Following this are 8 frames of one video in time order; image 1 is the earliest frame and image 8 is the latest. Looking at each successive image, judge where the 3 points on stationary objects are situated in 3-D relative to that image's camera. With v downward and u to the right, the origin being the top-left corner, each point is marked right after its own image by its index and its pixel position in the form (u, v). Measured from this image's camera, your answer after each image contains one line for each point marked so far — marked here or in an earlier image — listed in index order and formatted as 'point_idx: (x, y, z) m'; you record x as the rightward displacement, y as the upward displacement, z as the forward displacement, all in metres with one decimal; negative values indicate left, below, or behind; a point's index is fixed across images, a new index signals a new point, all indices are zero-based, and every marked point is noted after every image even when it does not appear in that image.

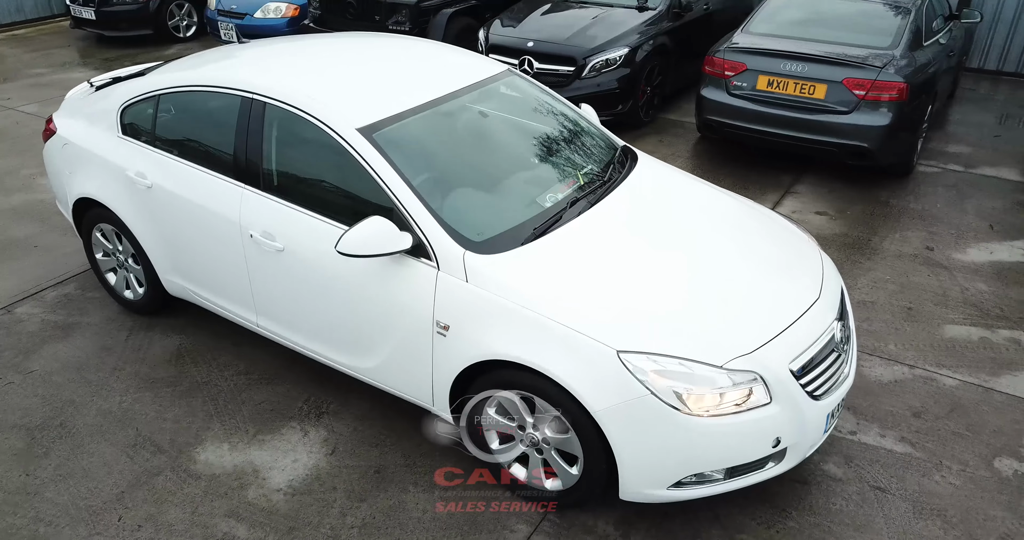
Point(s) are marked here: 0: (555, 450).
0: (+0.2, -0.7, +3.1) m
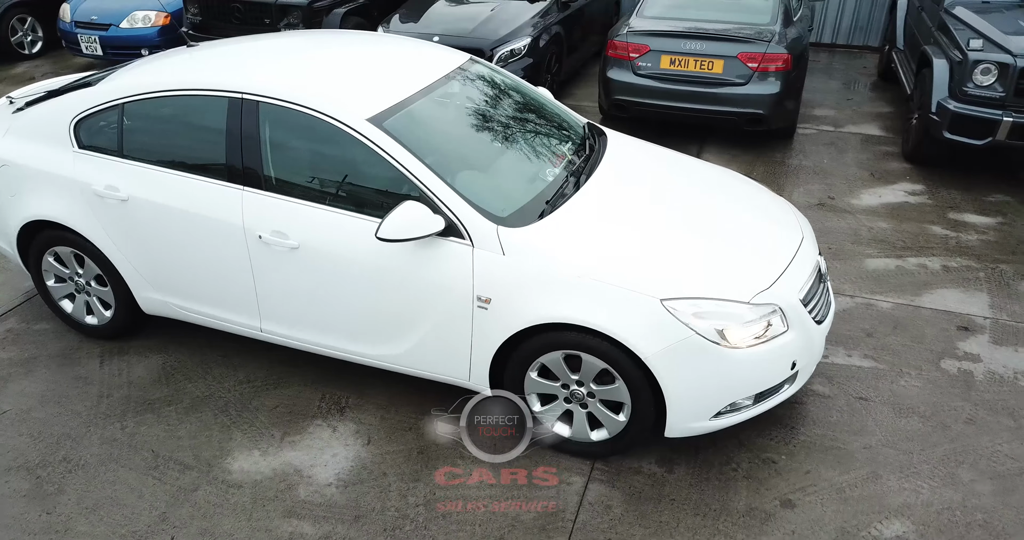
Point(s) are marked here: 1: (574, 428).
0: (+0.4, -0.6, +3.3) m
1: (+0.3, -0.7, +3.4) m
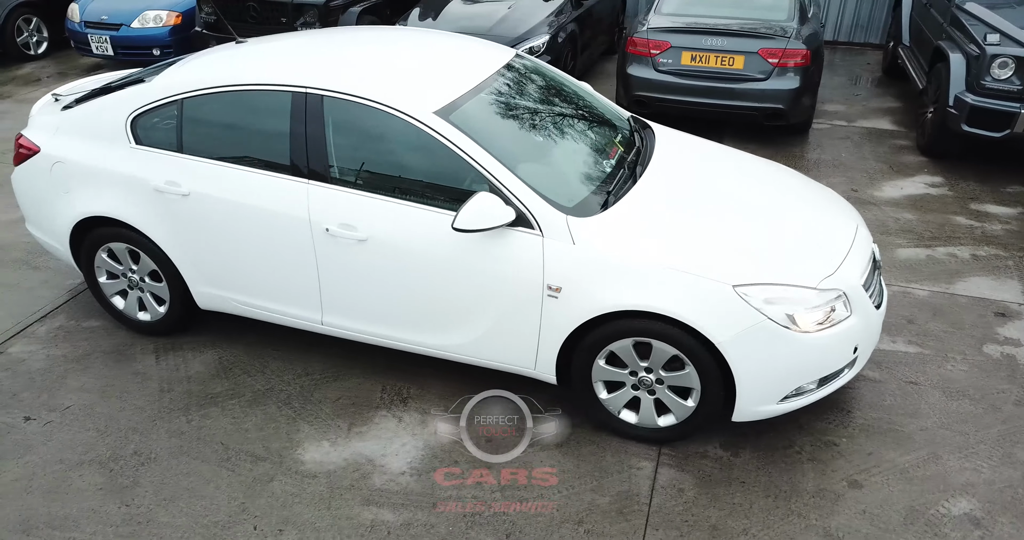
0: (+0.7, -0.5, +3.4) m
1: (+0.6, -0.7, +3.4) m
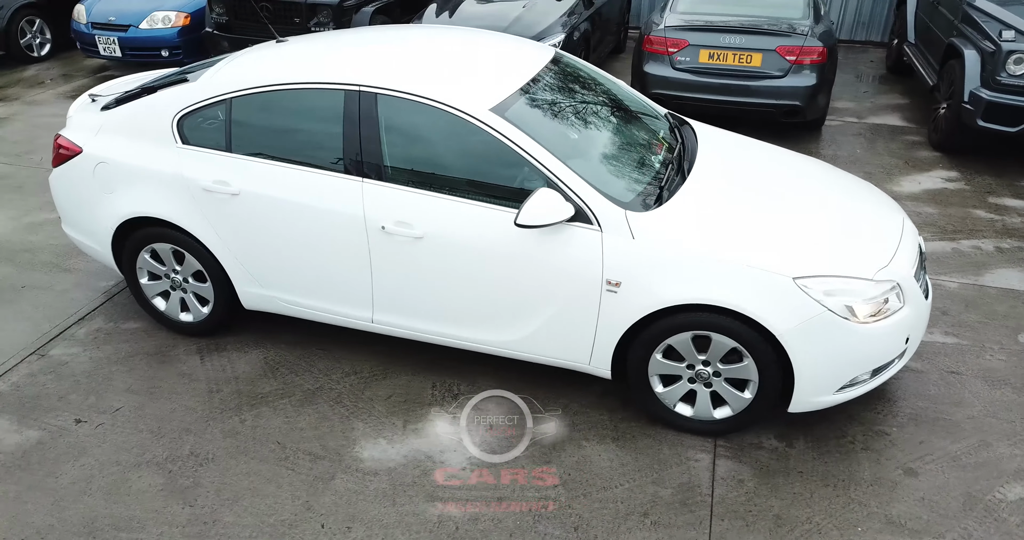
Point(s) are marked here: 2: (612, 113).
0: (+0.9, -0.5, +3.4) m
1: (+0.8, -0.6, +3.5) m
2: (+0.5, +0.8, +4.0) m
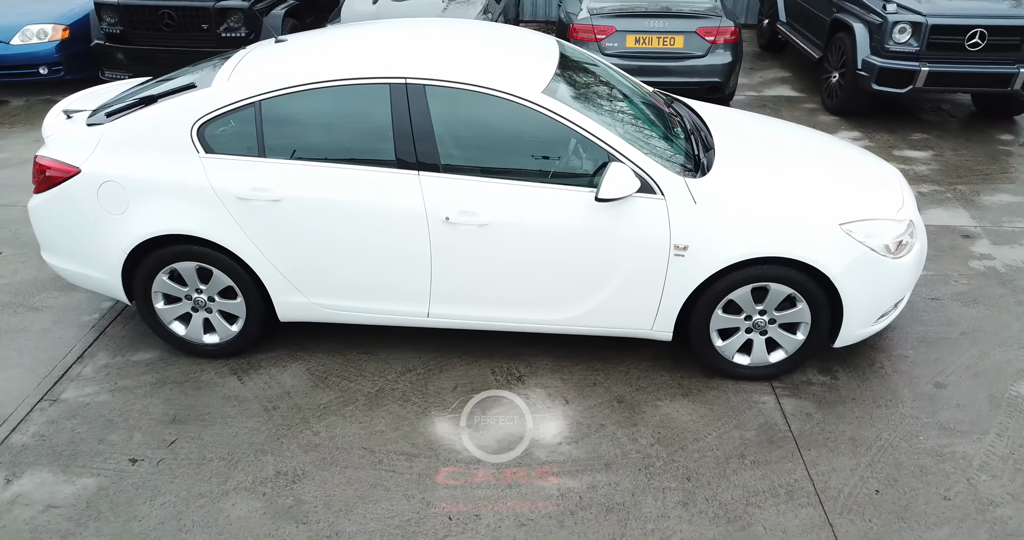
0: (+1.3, -0.3, +3.7) m
1: (+1.2, -0.4, +3.8) m
2: (+0.6, +1.0, +4.2) m
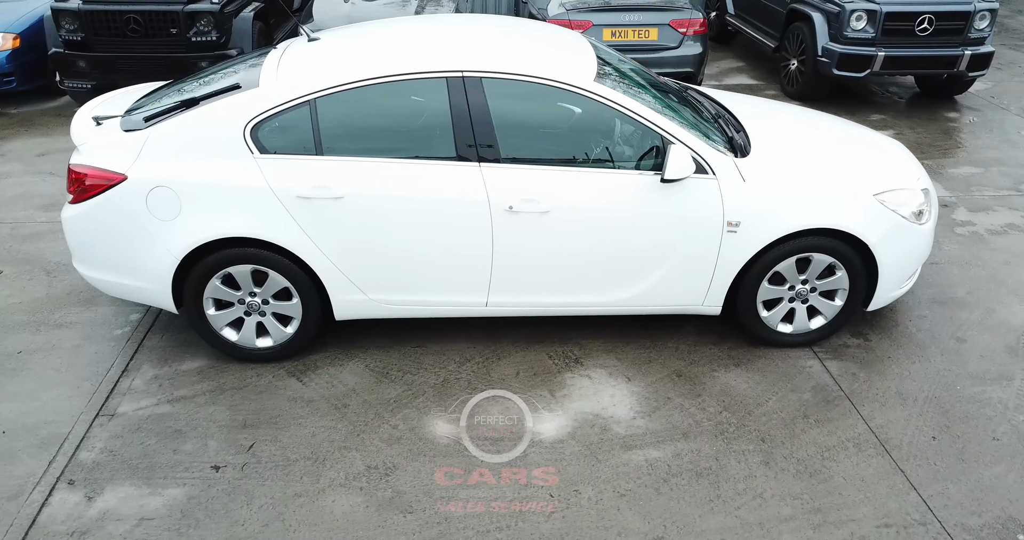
0: (+1.6, -0.1, +3.9) m
1: (+1.5, -0.3, +4.0) m
2: (+0.8, +1.1, +4.4) m
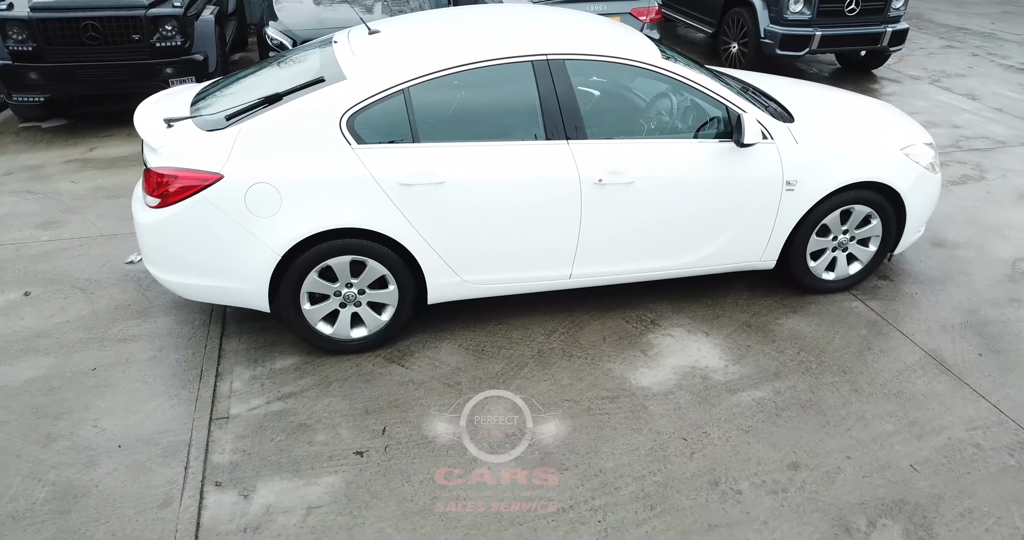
0: (+2.0, +0.2, +4.4) m
1: (+1.9, 0.0, +4.5) m
2: (+1.0, +1.3, +4.7) m
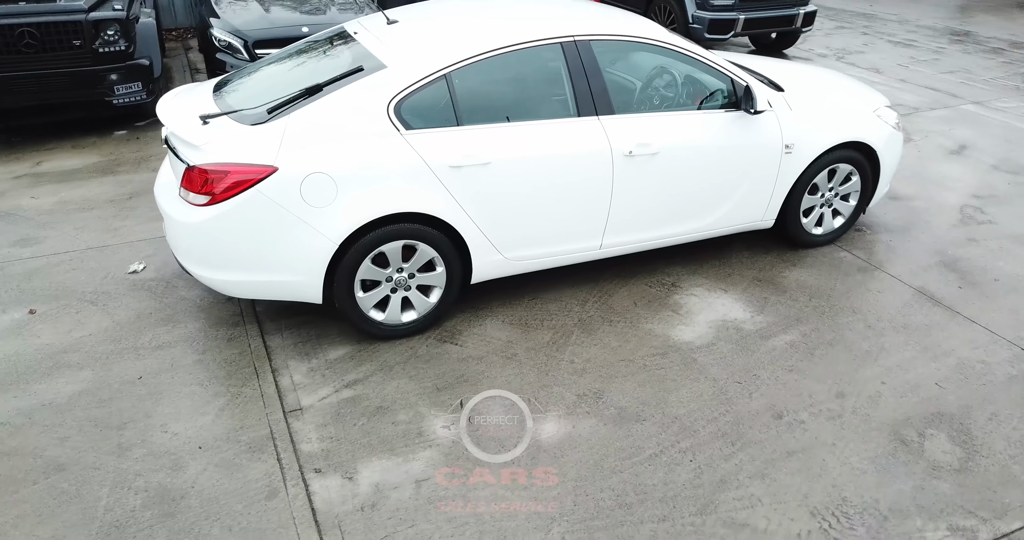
0: (+2.1, +0.5, +4.9) m
1: (+2.0, +0.3, +4.9) m
2: (+1.0, +1.5, +5.0) m
